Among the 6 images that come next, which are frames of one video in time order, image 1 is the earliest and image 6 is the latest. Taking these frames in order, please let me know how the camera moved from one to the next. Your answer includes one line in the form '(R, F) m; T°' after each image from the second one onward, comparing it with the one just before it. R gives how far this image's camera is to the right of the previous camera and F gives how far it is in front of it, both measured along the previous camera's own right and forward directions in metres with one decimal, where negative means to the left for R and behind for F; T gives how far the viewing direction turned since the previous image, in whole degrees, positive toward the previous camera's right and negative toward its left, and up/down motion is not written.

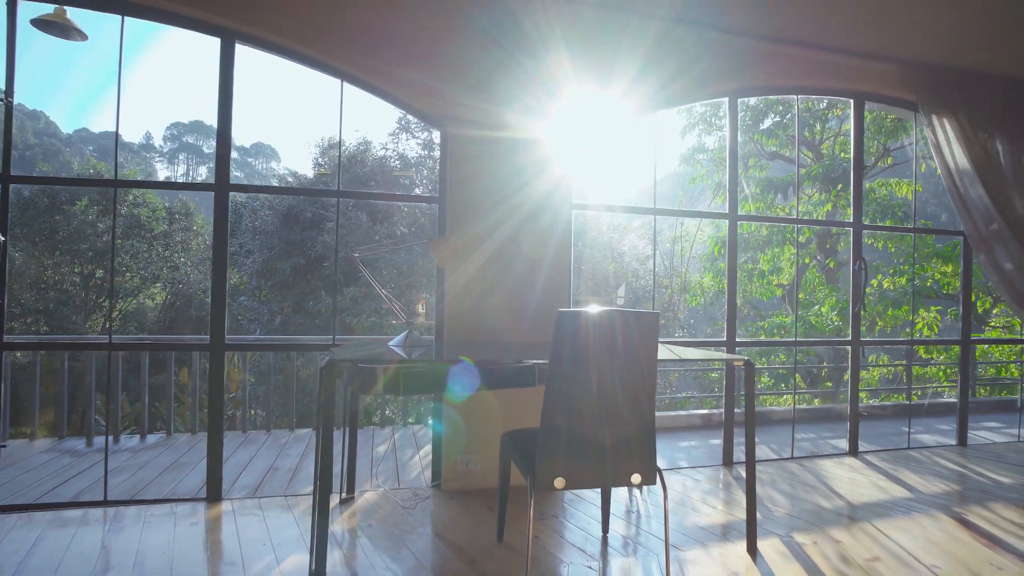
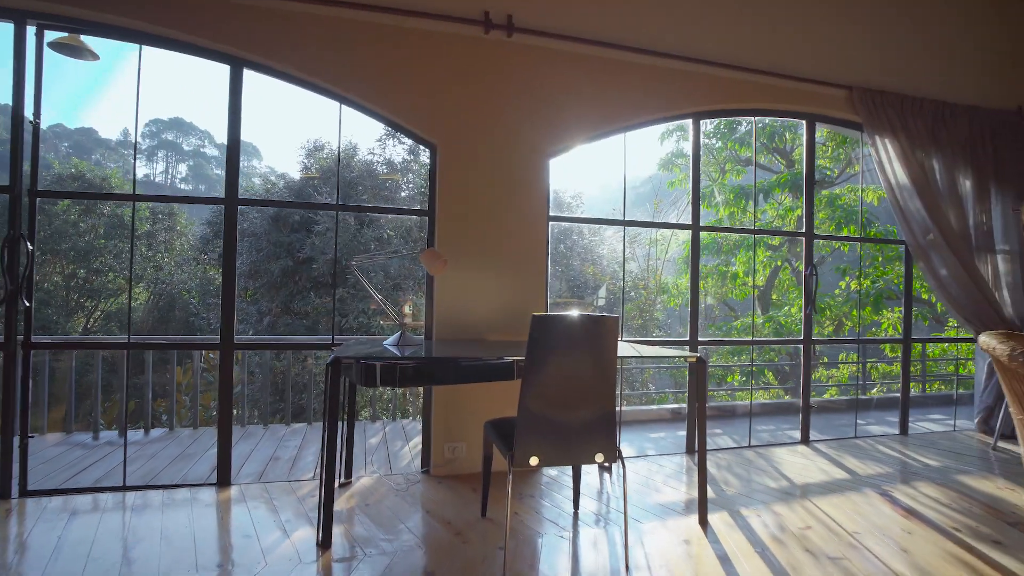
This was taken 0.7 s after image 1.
(0.0, -0.3) m; +2°
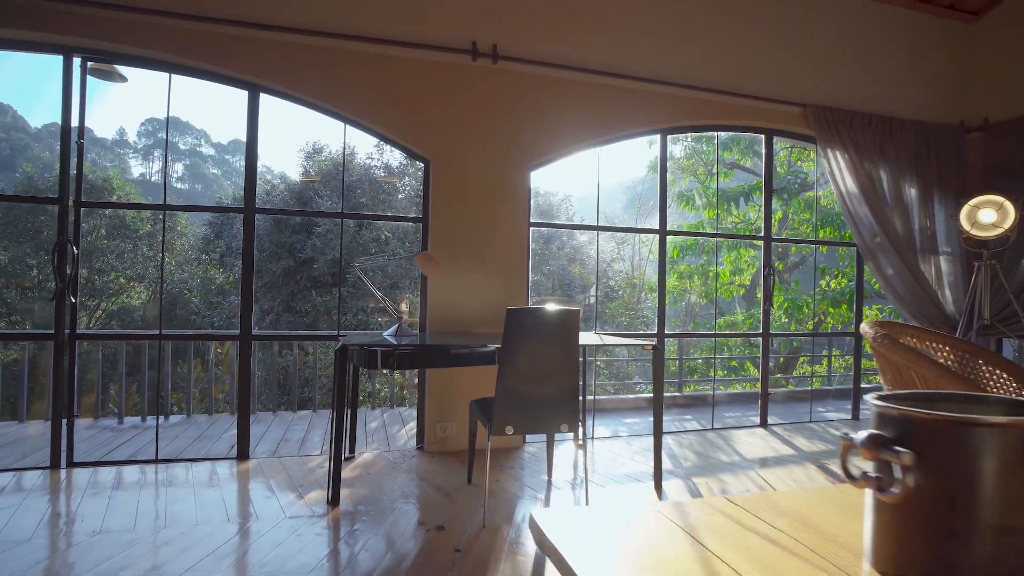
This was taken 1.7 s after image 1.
(+0.1, -0.4) m; 0°
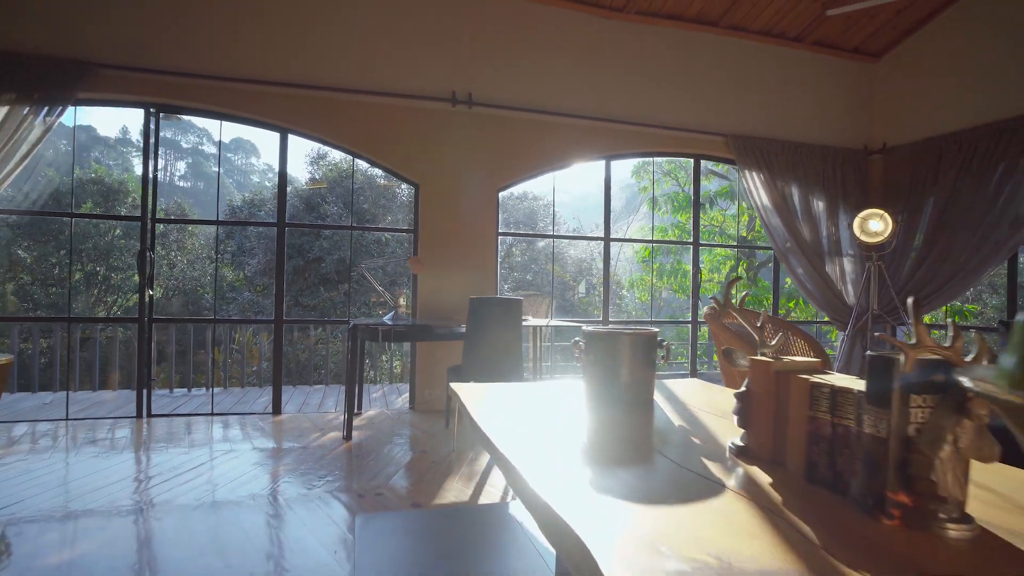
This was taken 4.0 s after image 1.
(+0.2, -0.9) m; 0°
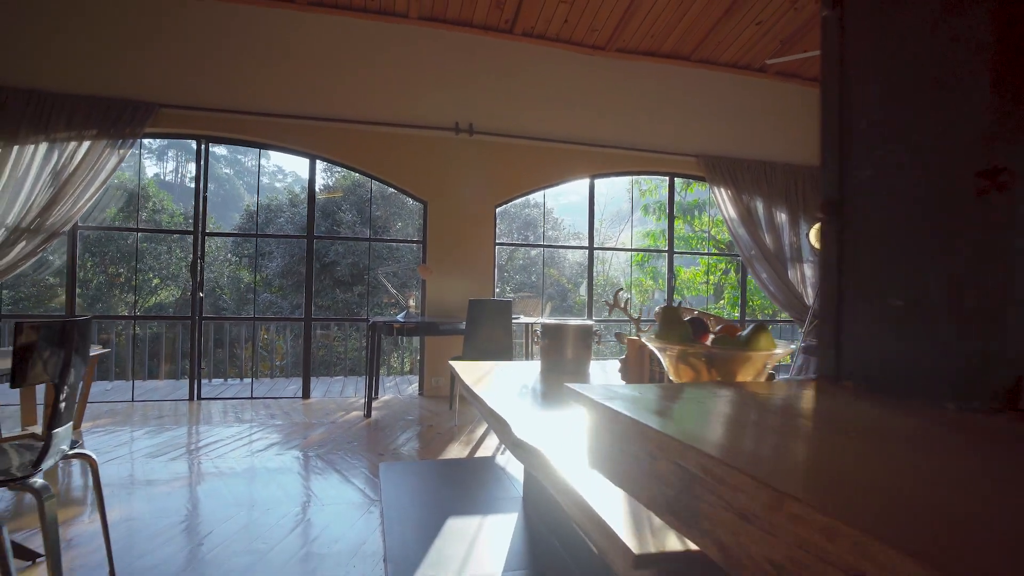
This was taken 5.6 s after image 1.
(+0.1, -0.6) m; -1°
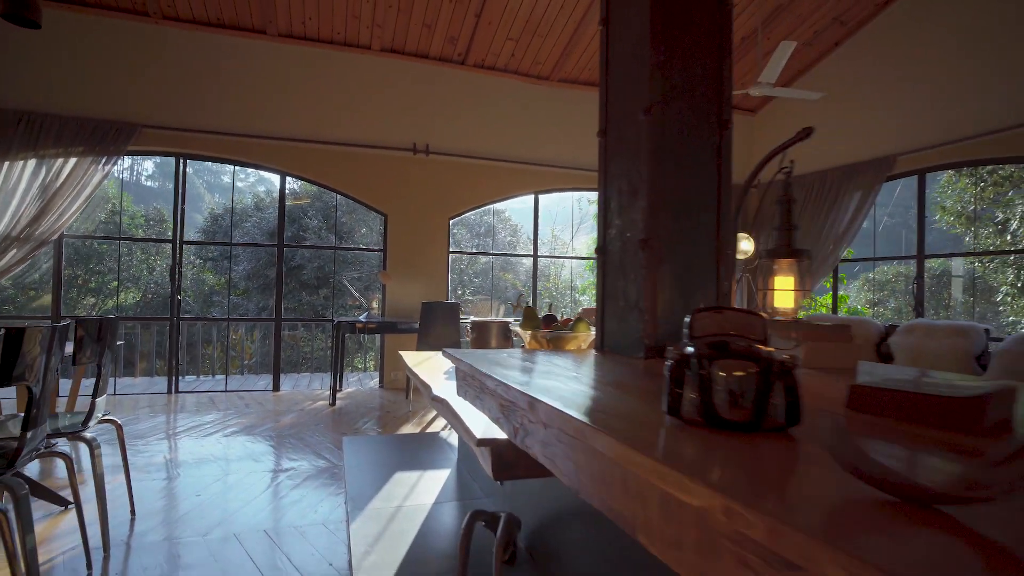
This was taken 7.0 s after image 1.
(+0.2, -0.6) m; +3°
